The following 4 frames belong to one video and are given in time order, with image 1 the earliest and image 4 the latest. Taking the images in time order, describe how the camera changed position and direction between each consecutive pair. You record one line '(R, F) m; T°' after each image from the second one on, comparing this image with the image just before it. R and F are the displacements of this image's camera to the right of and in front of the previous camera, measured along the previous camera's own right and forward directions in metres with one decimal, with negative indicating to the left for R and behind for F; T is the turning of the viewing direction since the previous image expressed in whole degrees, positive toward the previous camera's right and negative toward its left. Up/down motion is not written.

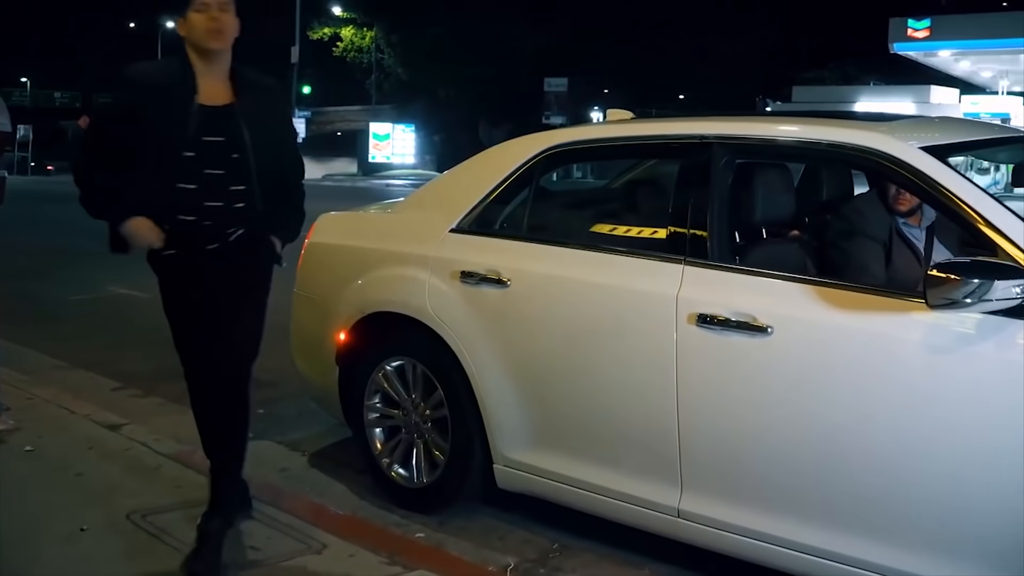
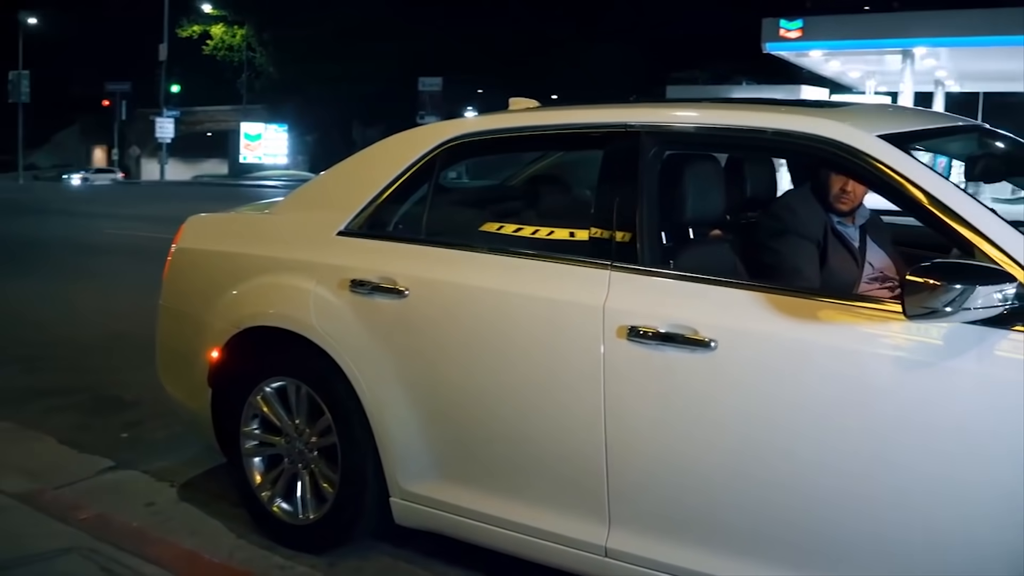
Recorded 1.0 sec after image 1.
(-0.1, +0.5) m; +5°
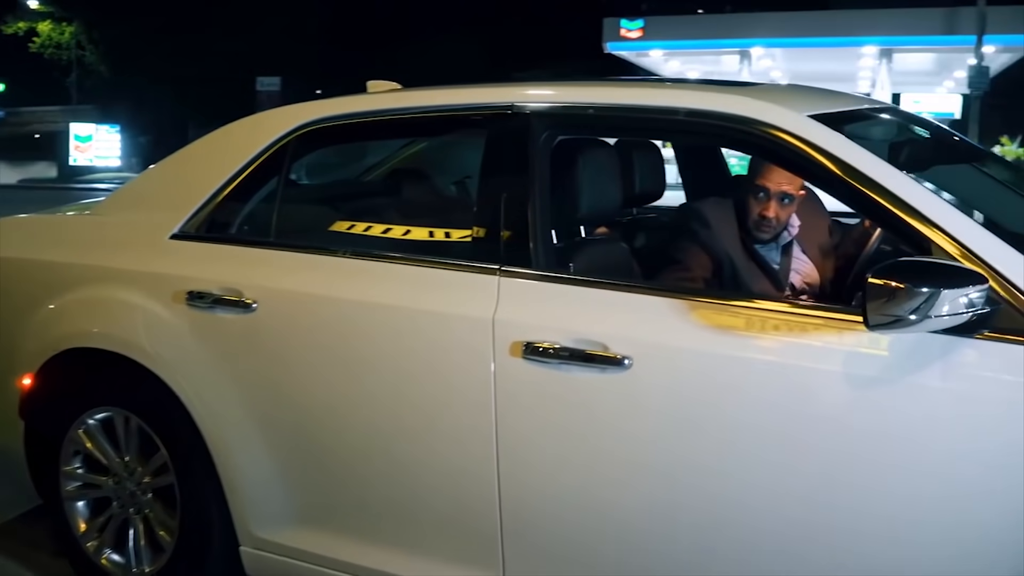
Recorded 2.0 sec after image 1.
(-0.1, +0.5) m; +7°
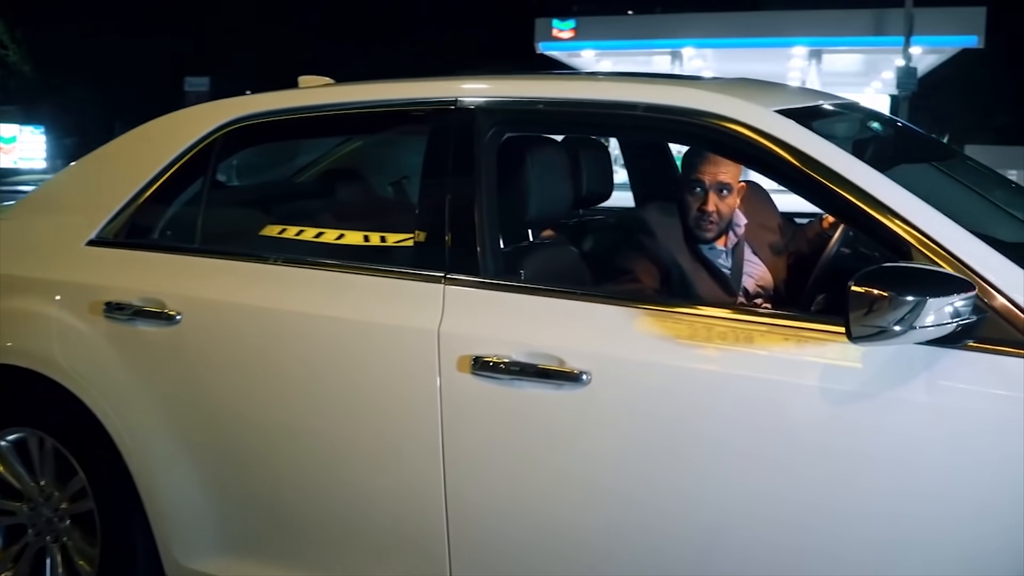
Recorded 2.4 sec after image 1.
(0.0, +0.2) m; +3°
